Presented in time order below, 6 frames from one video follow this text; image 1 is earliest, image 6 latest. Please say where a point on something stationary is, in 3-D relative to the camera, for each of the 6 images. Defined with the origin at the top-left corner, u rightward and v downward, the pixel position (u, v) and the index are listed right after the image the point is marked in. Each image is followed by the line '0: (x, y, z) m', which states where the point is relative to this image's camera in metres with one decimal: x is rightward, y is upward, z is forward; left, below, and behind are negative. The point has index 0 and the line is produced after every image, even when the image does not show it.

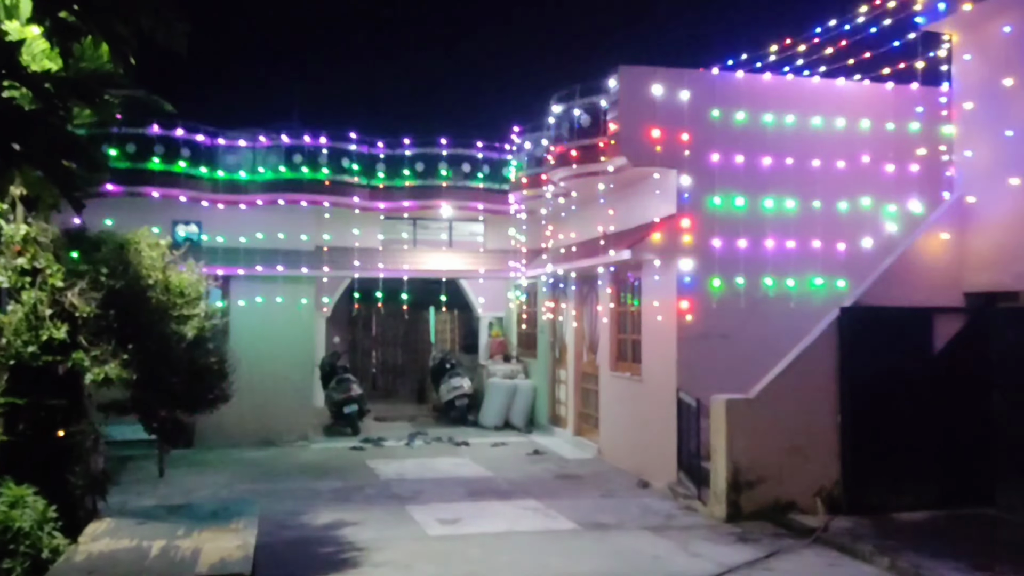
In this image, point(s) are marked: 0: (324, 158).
0: (-2.8, +1.9, +14.2) m
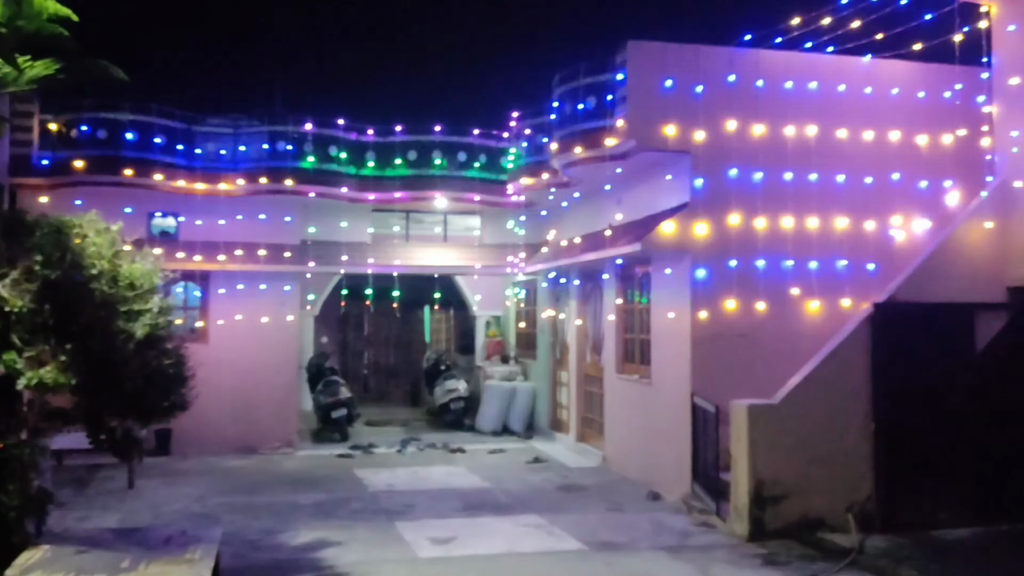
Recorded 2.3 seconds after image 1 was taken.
0: (-2.8, +2.0, +13.3) m
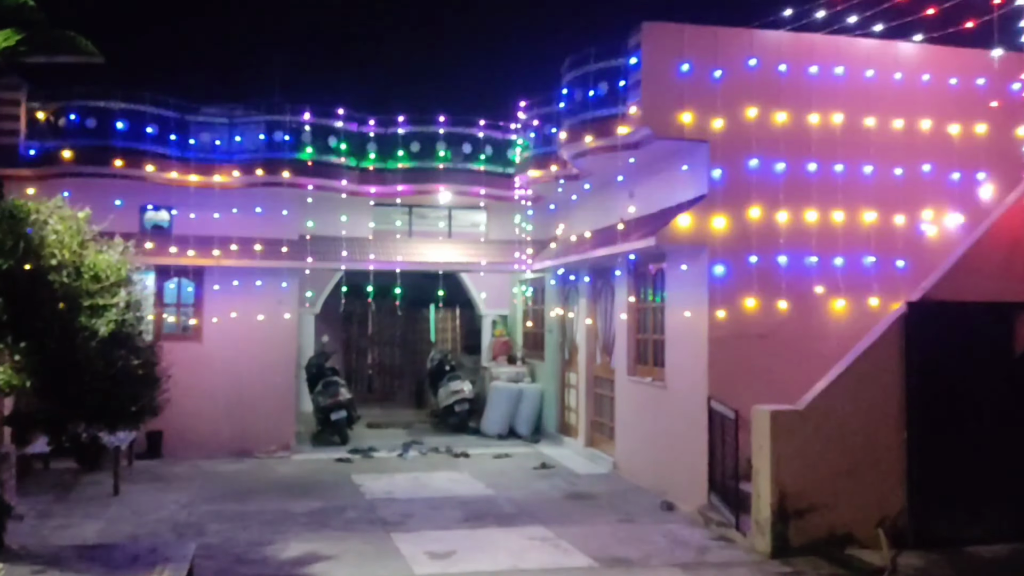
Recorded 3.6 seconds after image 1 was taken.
0: (-2.7, +2.0, +12.7) m
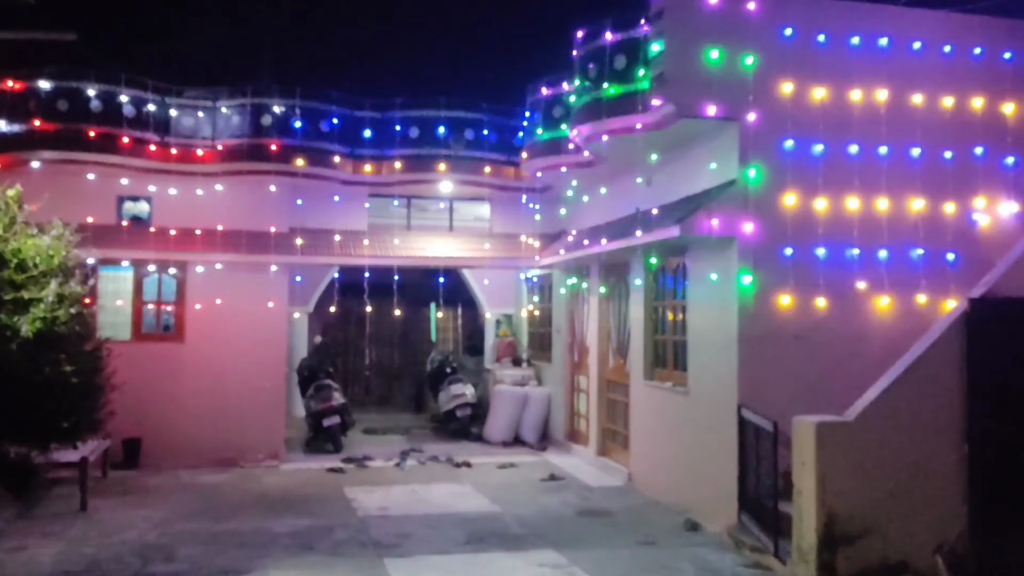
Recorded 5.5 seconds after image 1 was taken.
0: (-2.6, +2.1, +11.8) m
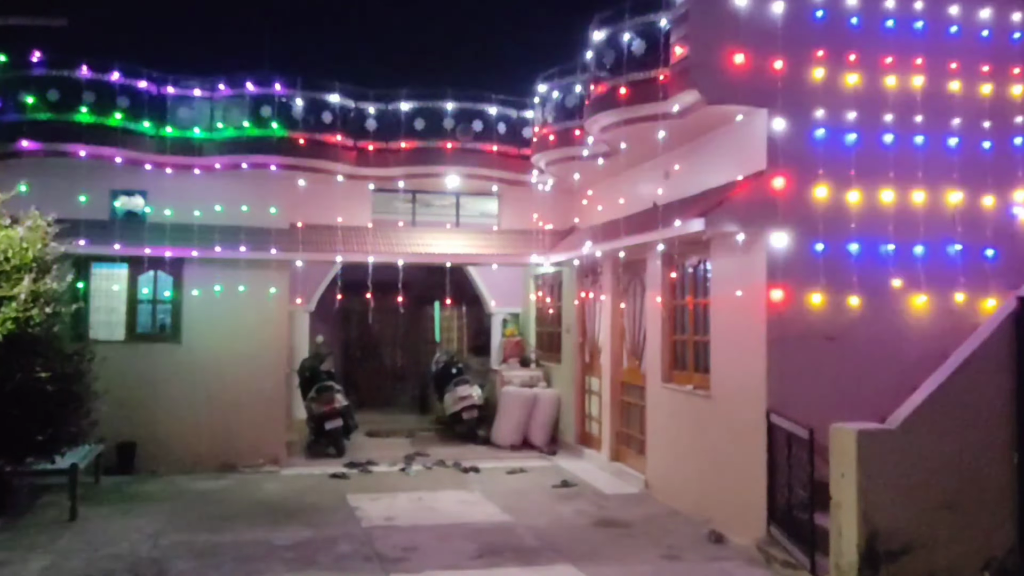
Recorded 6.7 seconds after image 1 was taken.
0: (-2.5, +2.1, +11.4) m
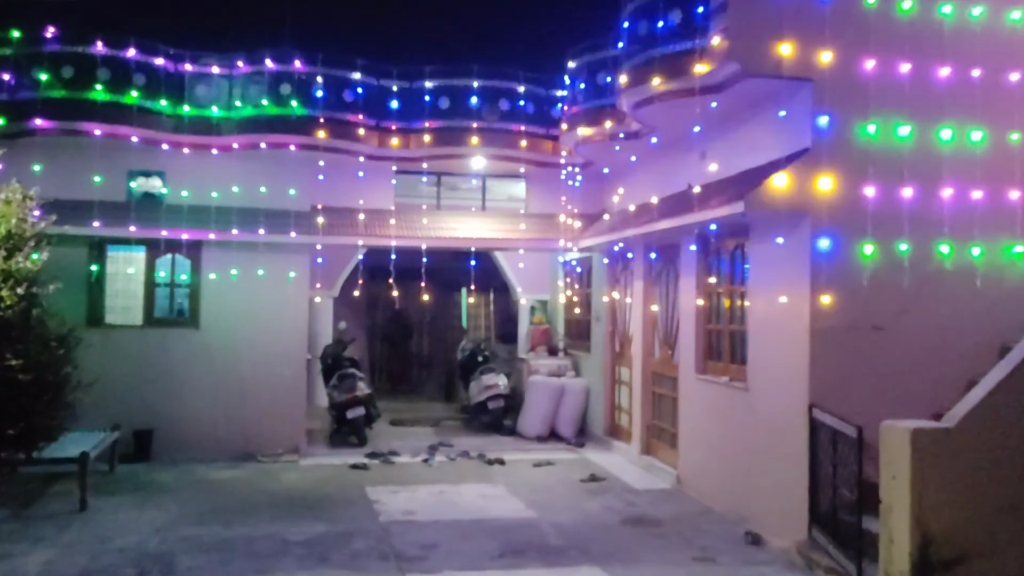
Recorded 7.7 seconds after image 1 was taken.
0: (-2.2, +2.3, +11.0) m
